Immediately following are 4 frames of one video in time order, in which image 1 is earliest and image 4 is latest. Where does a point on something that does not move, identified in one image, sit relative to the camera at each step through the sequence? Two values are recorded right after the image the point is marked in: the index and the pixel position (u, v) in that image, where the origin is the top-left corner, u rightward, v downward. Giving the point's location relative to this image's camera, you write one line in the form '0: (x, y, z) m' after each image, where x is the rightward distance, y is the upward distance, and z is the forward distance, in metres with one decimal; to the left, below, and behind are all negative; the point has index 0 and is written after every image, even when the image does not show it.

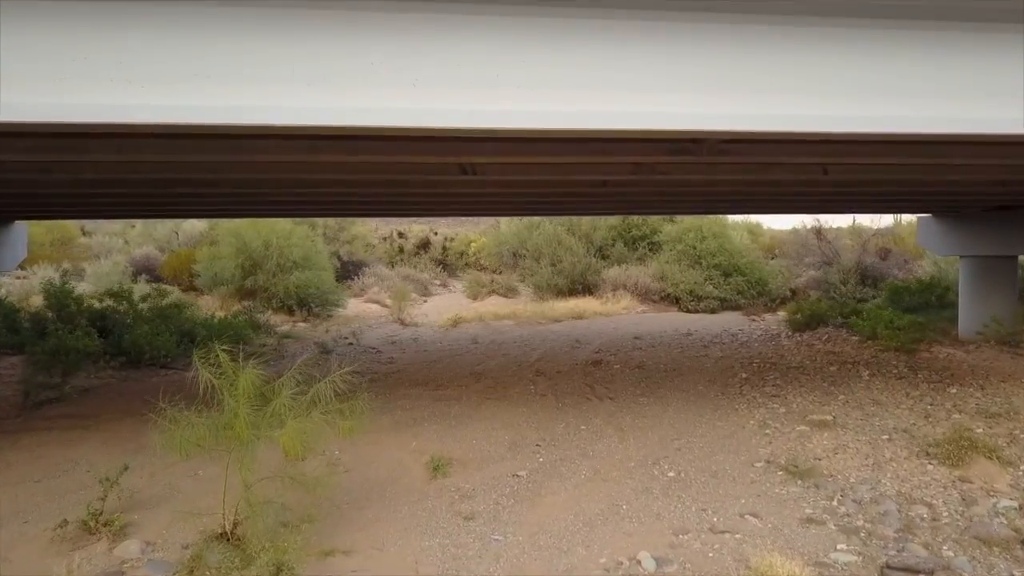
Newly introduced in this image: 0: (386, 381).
0: (-2.0, -1.5, +11.7) m
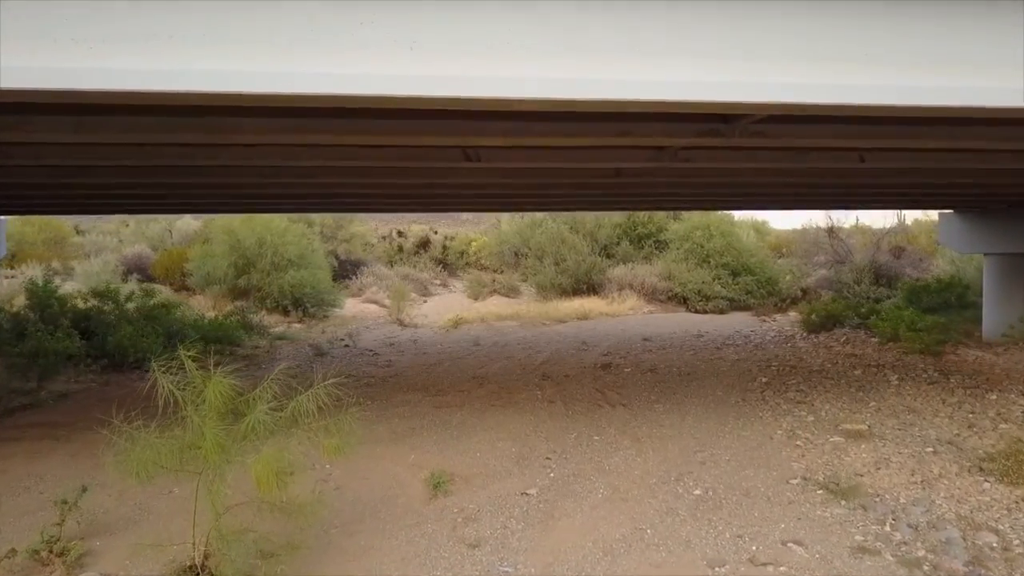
0: (-1.9, -1.5, +11.0) m
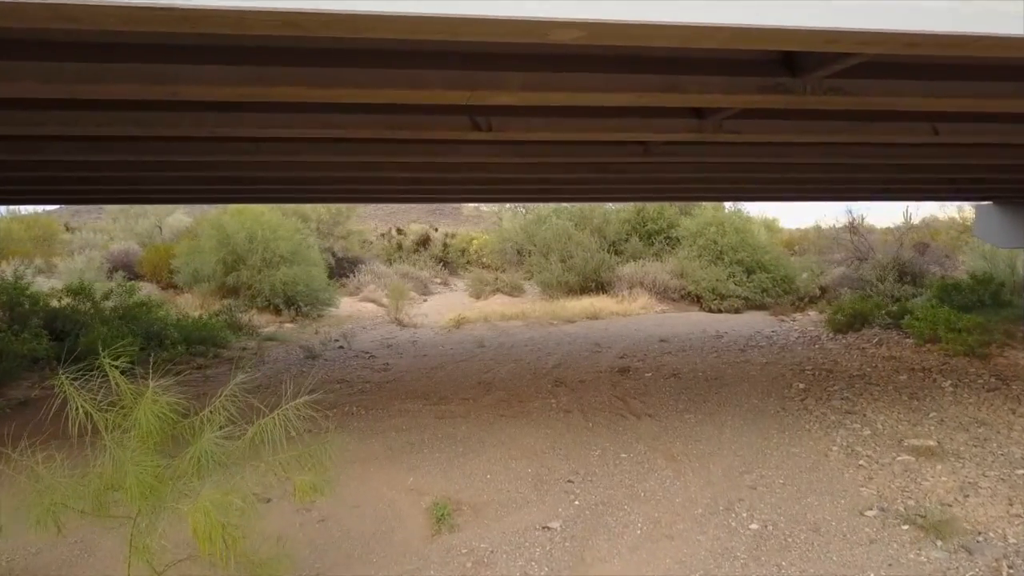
0: (-1.8, -1.4, +9.9) m
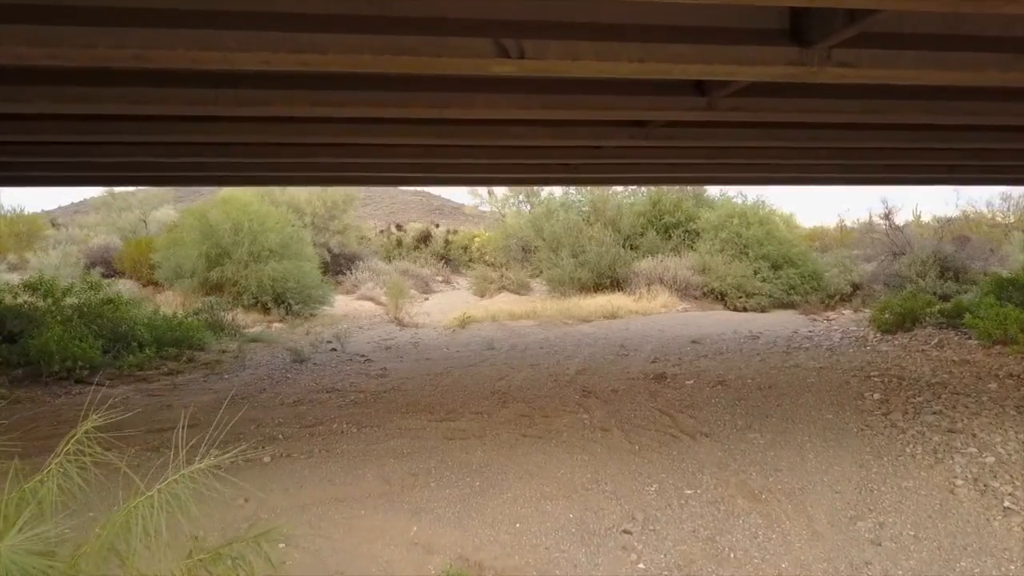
0: (-1.5, -1.3, +8.2) m
